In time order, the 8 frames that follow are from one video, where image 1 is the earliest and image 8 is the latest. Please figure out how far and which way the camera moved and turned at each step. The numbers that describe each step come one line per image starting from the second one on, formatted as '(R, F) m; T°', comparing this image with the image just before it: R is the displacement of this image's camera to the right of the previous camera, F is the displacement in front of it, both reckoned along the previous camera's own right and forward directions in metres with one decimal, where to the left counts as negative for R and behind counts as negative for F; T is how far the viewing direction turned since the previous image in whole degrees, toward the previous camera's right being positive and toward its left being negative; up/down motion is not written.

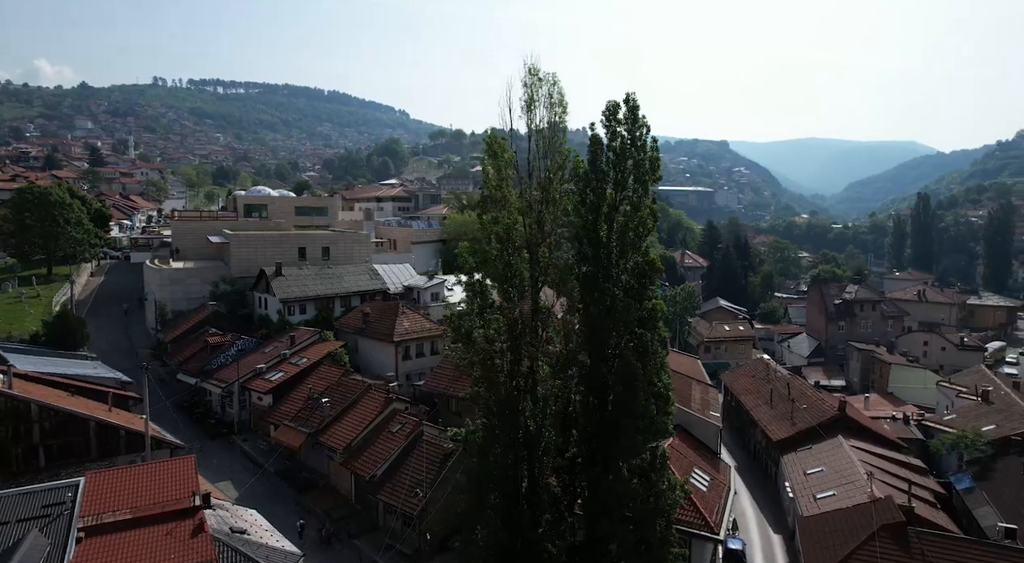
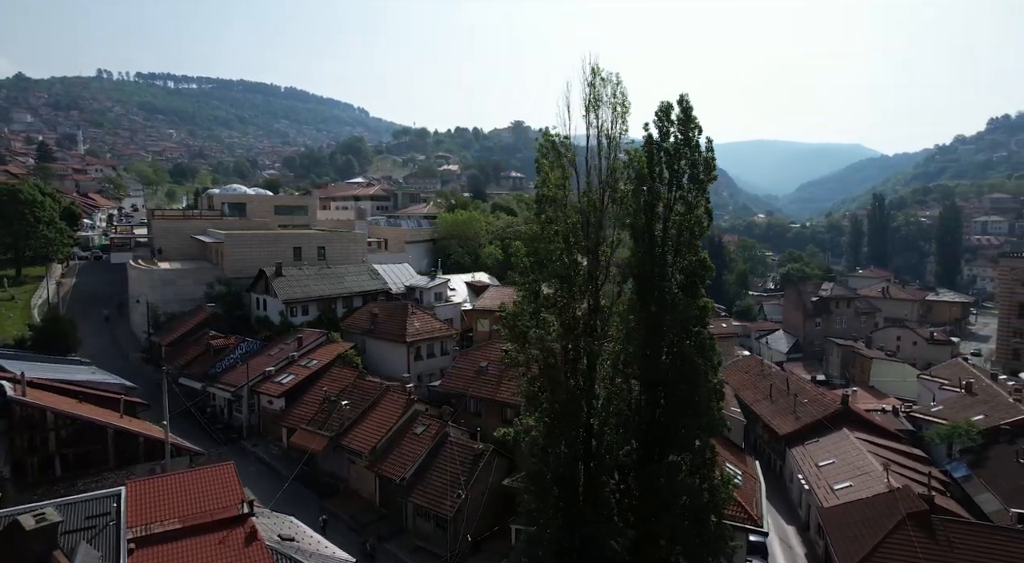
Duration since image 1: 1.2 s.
(-1.7, +0.1) m; +4°
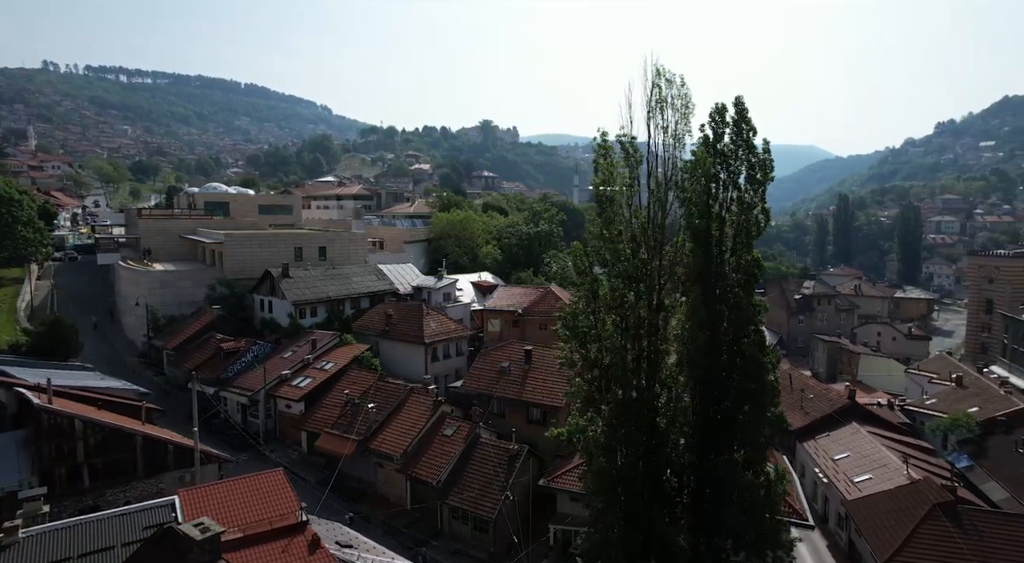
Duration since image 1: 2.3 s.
(-1.7, +0.1) m; +3°
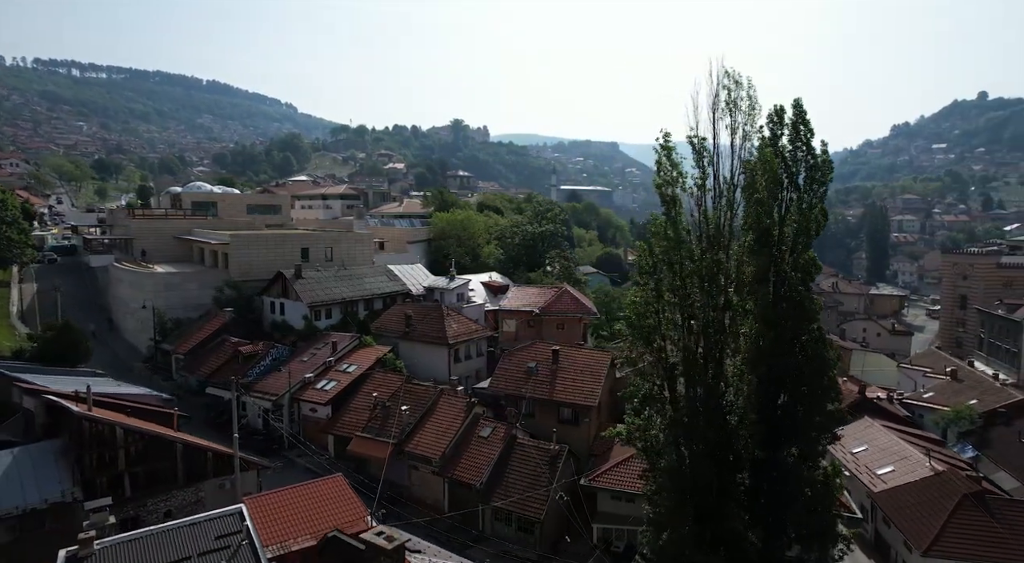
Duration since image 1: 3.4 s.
(-1.7, +0.1) m; +3°
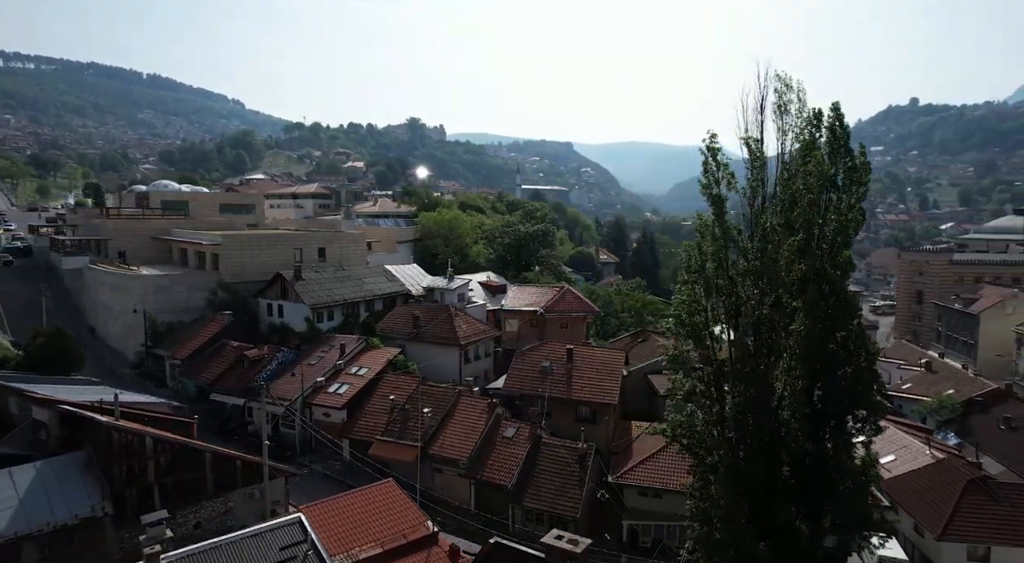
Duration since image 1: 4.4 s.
(-1.8, +0.1) m; +4°
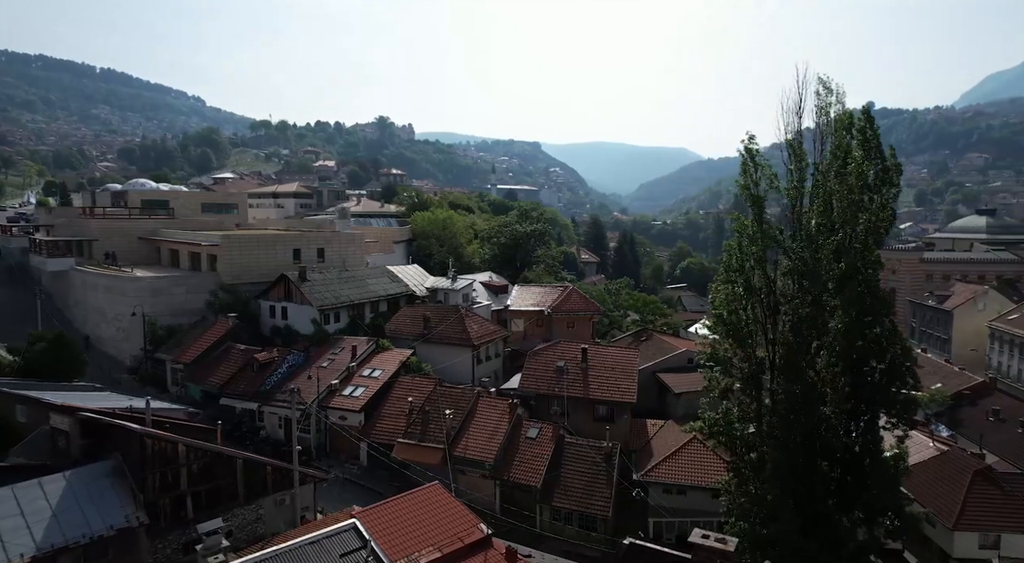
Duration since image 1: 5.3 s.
(-1.4, +0.1) m; +3°
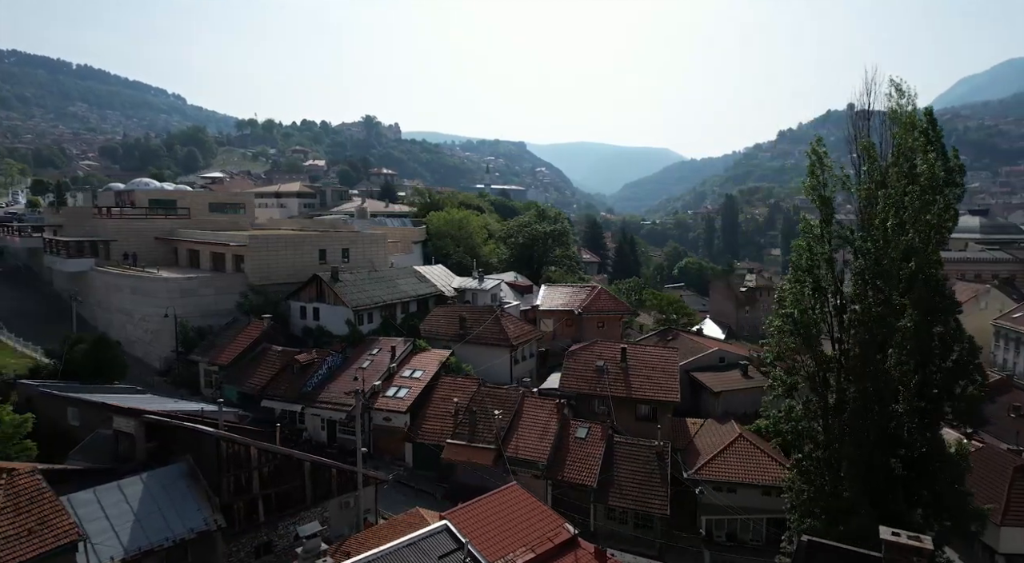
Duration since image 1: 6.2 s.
(-1.7, 0.0) m; +2°
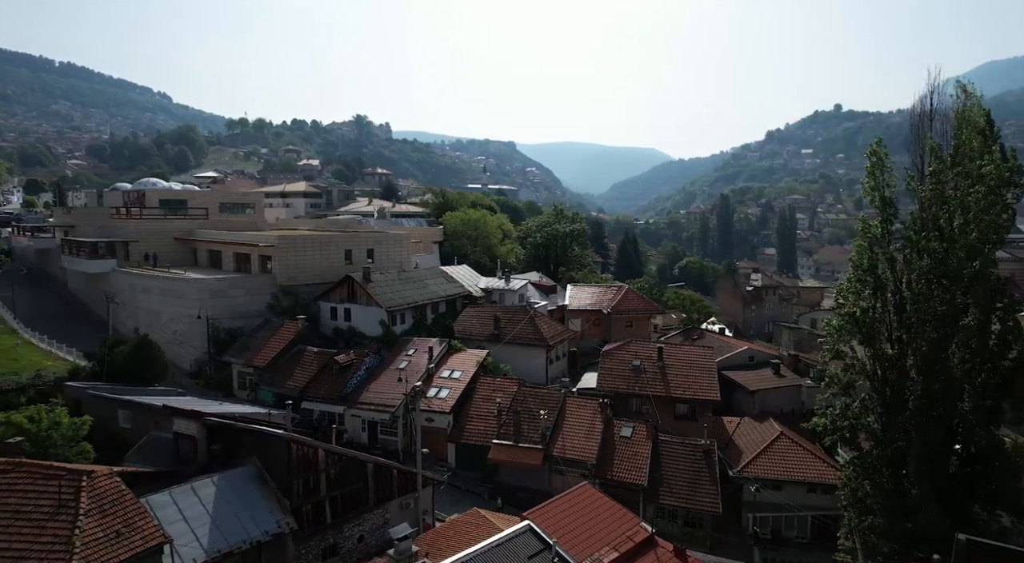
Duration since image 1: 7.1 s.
(-1.5, 0.0) m; +1°
